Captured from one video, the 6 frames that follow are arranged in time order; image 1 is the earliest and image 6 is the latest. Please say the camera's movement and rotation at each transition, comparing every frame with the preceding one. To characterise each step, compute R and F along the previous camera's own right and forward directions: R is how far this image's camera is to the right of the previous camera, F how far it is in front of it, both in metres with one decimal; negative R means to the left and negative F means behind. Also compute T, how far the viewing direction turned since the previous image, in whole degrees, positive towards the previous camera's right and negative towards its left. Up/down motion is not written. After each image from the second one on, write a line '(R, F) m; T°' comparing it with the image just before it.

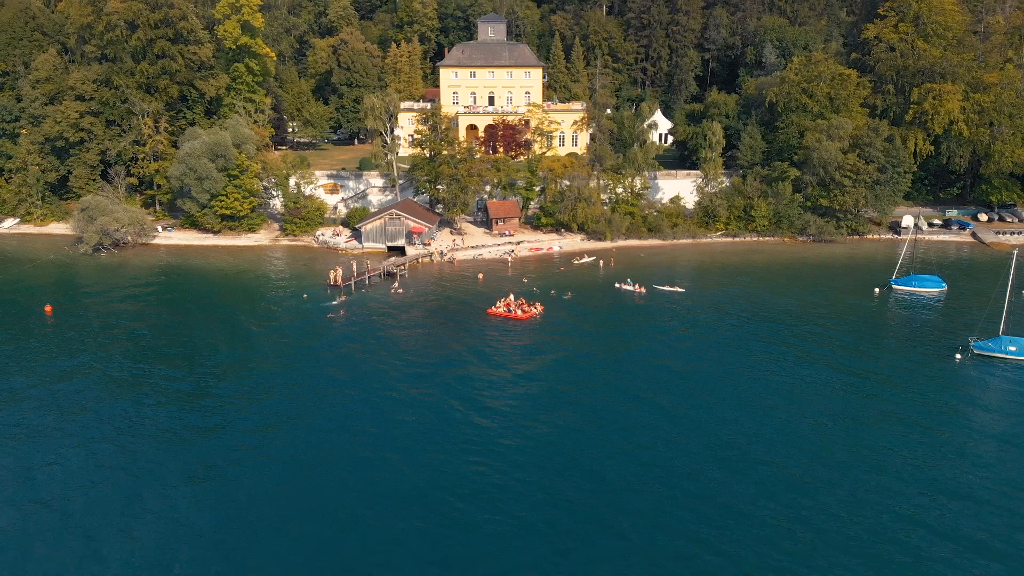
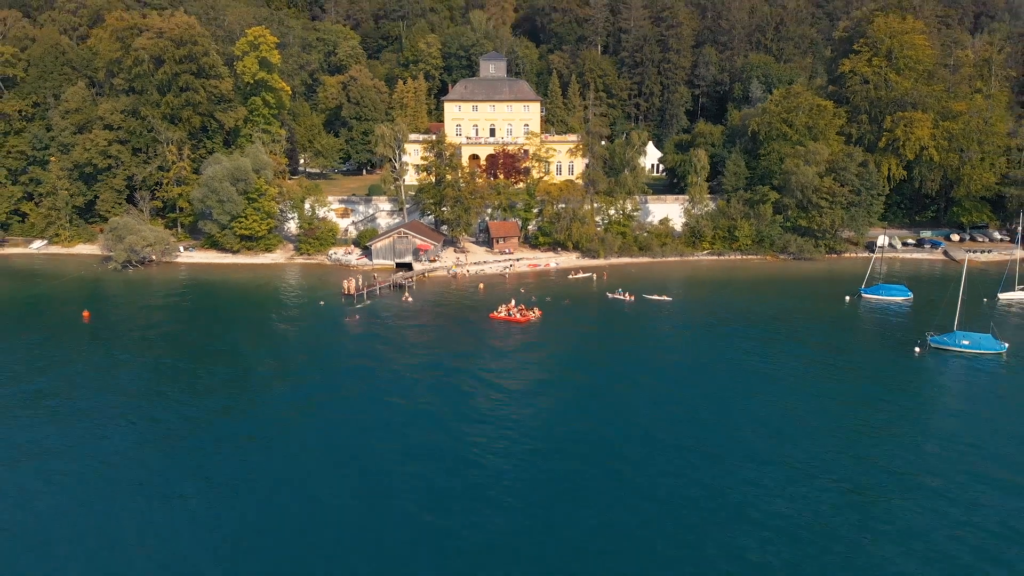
(+0.1, -3.2) m; 0°
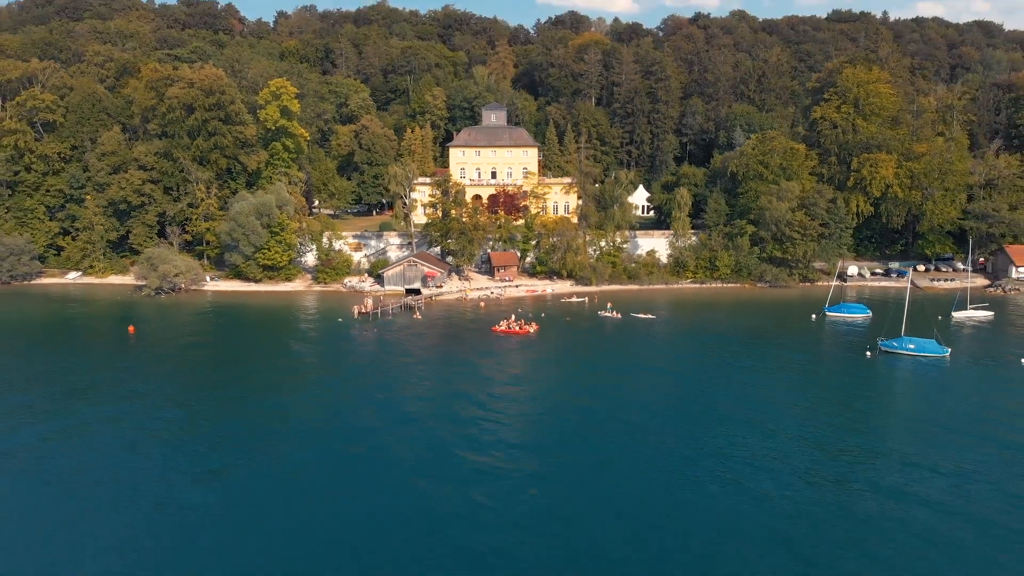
(0.0, -4.6) m; 0°
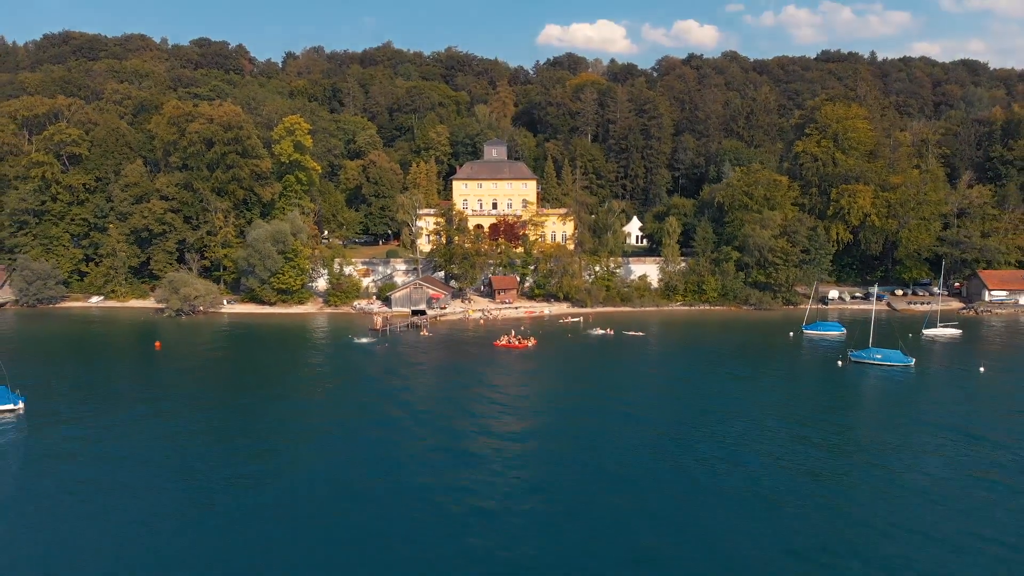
(0.0, -3.5) m; 0°
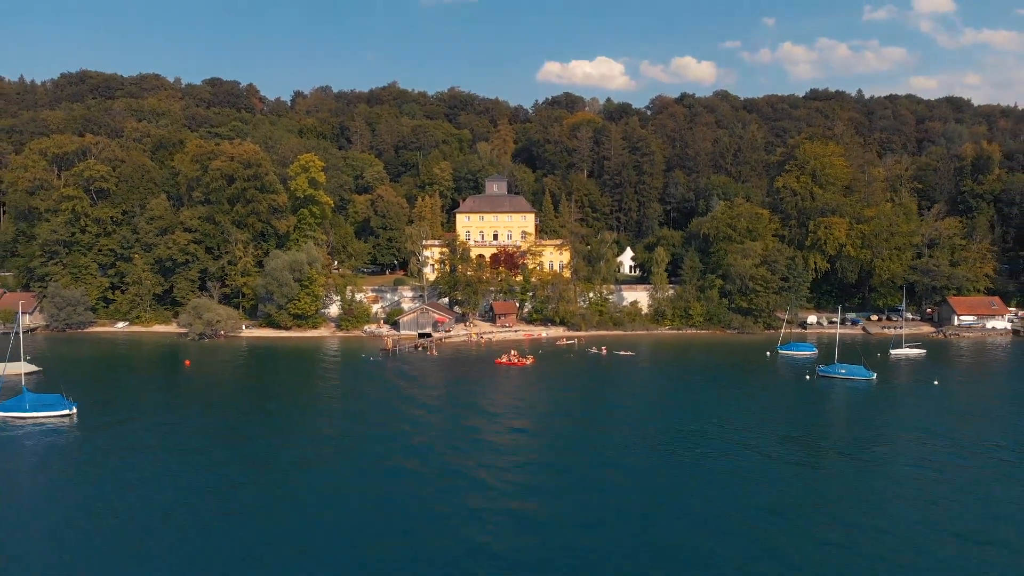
(0.0, -4.6) m; 0°
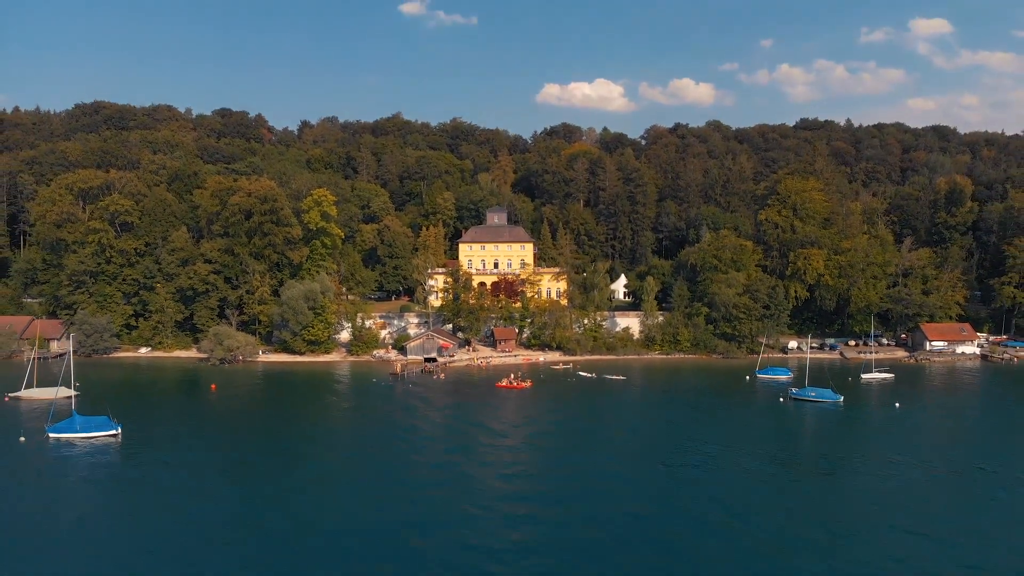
(0.0, -4.8) m; 0°
